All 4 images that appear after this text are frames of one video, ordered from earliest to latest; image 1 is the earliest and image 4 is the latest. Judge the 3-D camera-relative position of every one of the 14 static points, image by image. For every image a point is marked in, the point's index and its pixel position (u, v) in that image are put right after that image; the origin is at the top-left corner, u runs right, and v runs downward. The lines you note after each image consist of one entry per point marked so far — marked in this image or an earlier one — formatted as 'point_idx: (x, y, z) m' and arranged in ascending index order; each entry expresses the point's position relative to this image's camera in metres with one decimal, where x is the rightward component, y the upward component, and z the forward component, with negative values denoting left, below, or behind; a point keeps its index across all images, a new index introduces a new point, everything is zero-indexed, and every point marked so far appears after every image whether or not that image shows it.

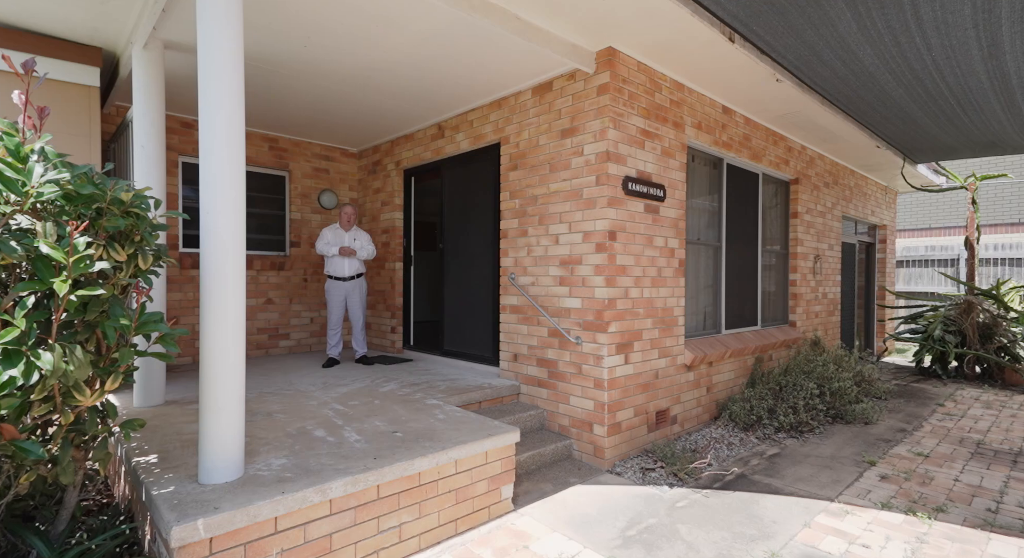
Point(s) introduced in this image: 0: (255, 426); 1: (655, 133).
0: (-1.6, -0.9, +3.2) m
1: (+1.1, +1.1, +4.0) m
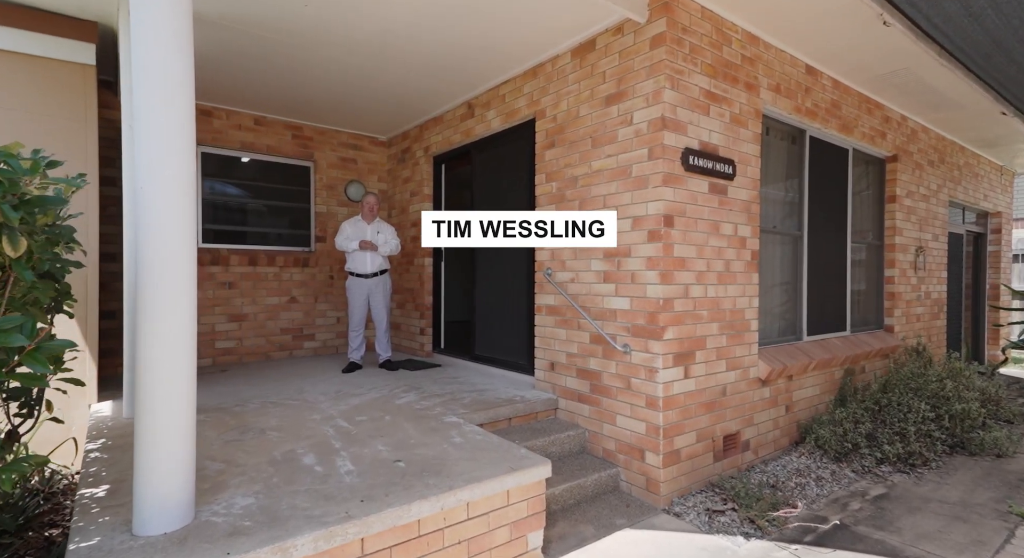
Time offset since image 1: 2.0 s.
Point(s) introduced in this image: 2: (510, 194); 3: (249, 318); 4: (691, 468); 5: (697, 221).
0: (-1.5, -0.9, +2.7) m
1: (+1.4, +1.2, +3.3) m
2: (0.0, +0.8, +4.5) m
3: (-2.9, -0.4, +5.6) m
4: (+1.1, -1.2, +3.2) m
5: (+1.2, +0.4, +3.2) m
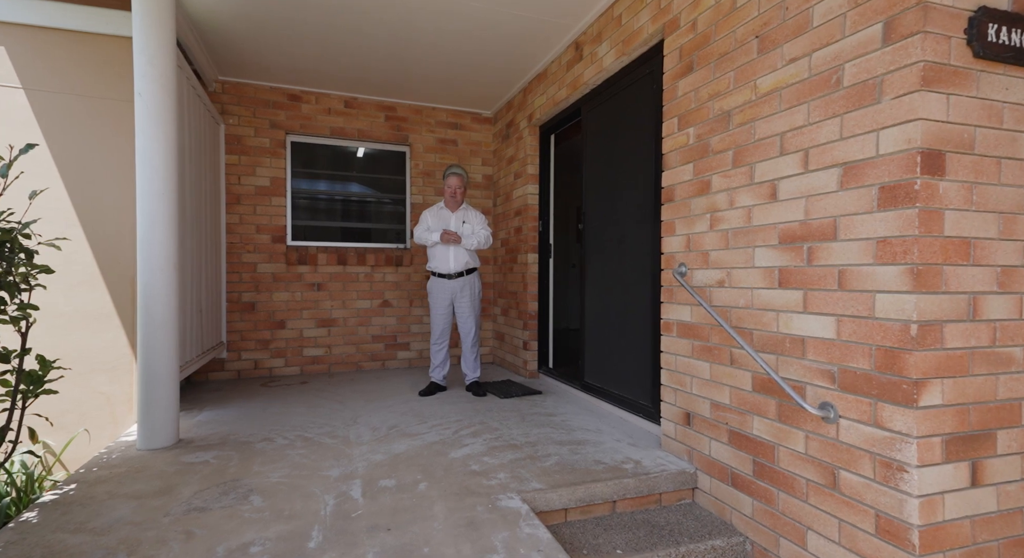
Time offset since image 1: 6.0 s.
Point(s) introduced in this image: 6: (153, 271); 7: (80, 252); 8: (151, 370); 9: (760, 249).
0: (-1.2, -0.9, +1.9) m
1: (+1.7, +1.2, +1.6) m
2: (+0.7, +0.7, +3.2) m
3: (-1.7, -0.4, +5.1) m
4: (+1.4, -1.2, +1.5) m
5: (+1.5, +0.4, +1.5) m
6: (-1.9, 0.0, +2.8) m
7: (-2.7, +0.2, +3.2) m
8: (-1.9, -0.5, +2.7) m
9: (+1.0, +0.1, +2.0) m
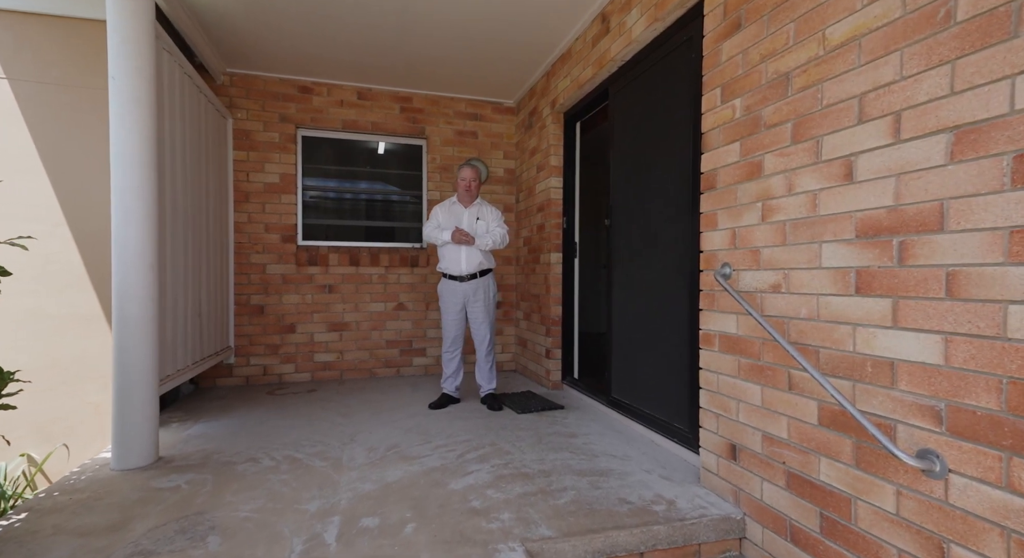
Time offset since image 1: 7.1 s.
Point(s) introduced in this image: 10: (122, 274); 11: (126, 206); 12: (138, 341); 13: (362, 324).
0: (-1.2, -0.9, +1.6) m
1: (+1.7, +1.2, +1.1) m
2: (+0.8, +0.7, +2.7) m
3: (-1.5, -0.5, +4.8) m
4: (+1.4, -1.2, +1.0) m
5: (+1.4, +0.3, +1.1) m
6: (-1.9, 0.0, +2.5) m
7: (-2.7, +0.2, +3.0) m
8: (-1.9, -0.5, +2.5) m
9: (+1.0, +0.1, +1.6) m
10: (-1.9, 0.0, +2.5) m
11: (-1.9, +0.4, +2.5) m
12: (-1.8, -0.3, +2.5) m
13: (-1.4, -0.4, +4.8) m
